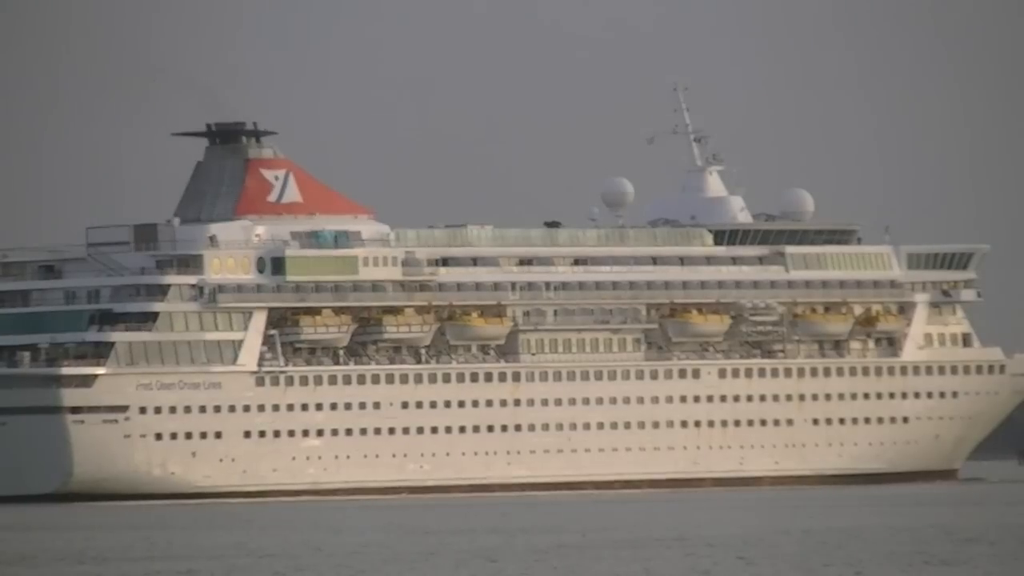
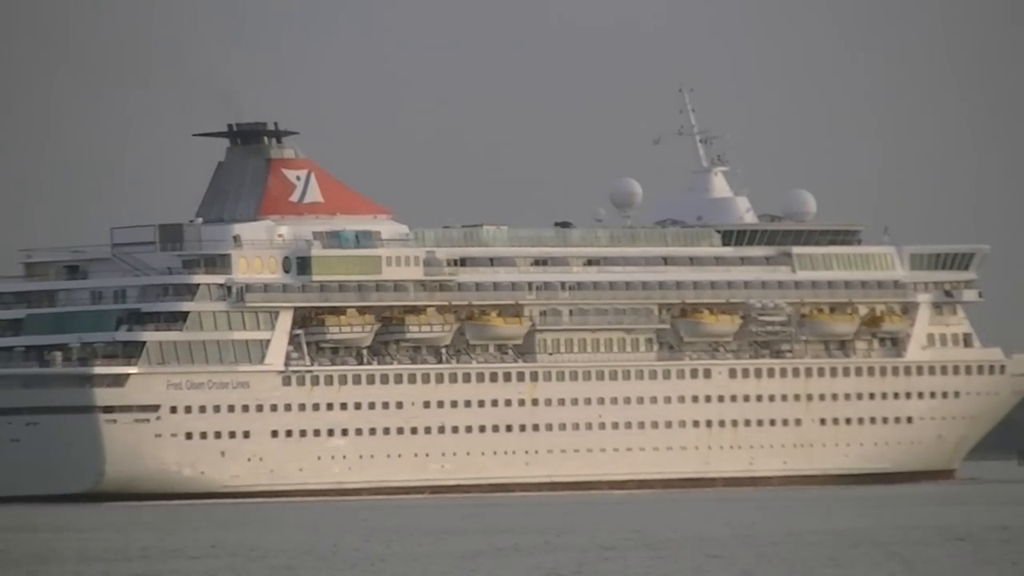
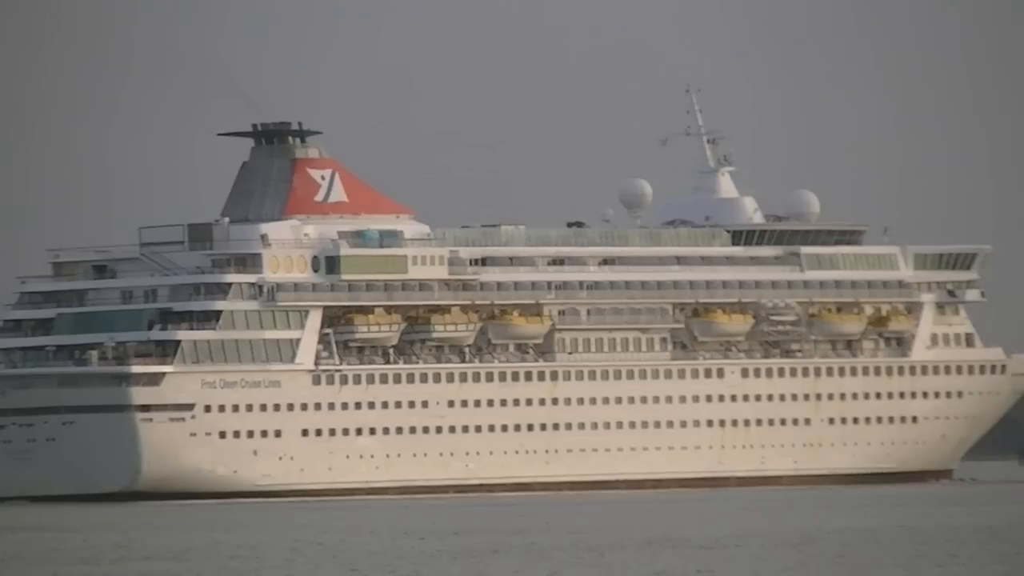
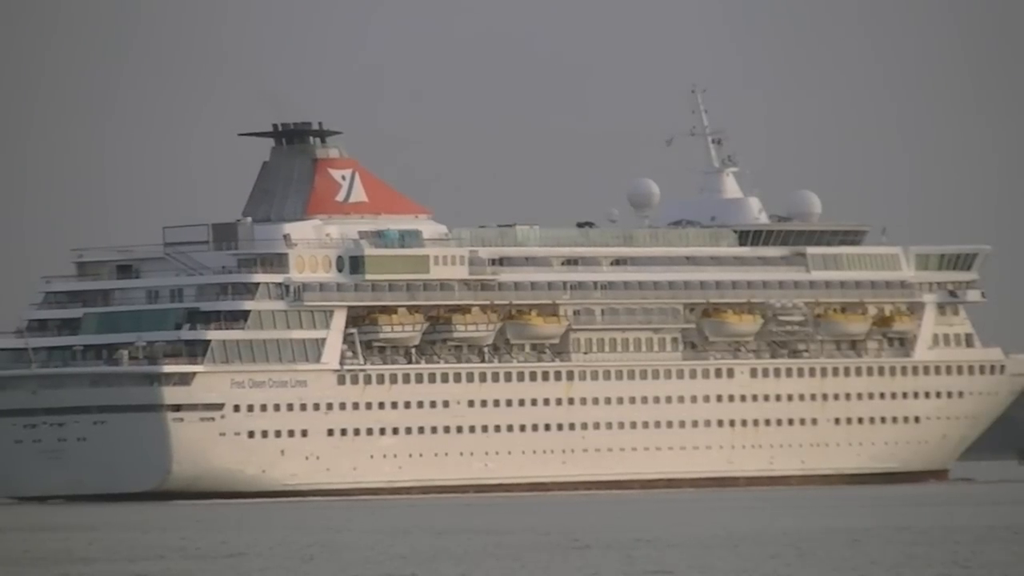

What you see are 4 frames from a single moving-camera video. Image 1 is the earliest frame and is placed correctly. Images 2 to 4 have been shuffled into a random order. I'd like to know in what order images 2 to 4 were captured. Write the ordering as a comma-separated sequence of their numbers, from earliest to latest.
2, 3, 4
